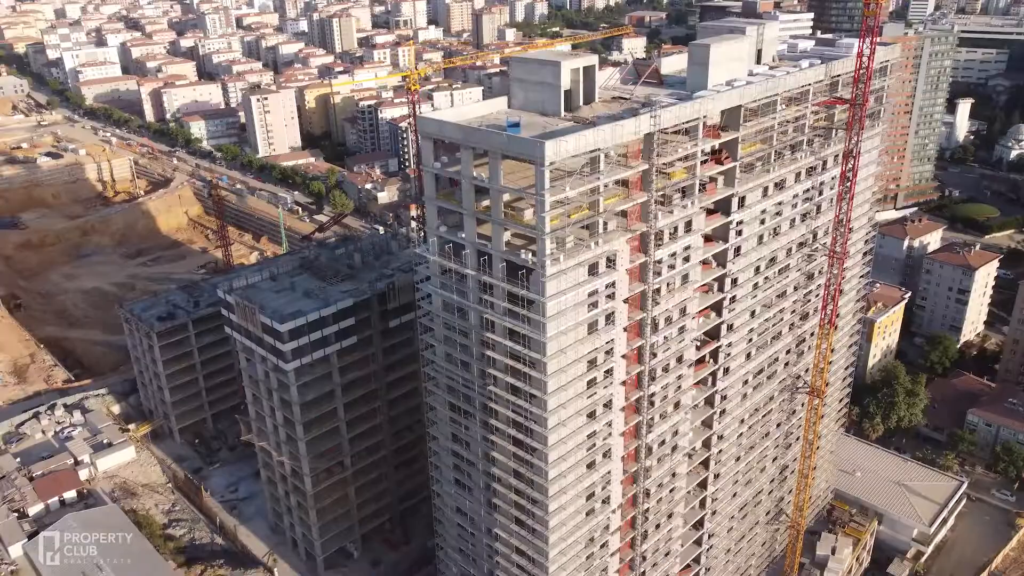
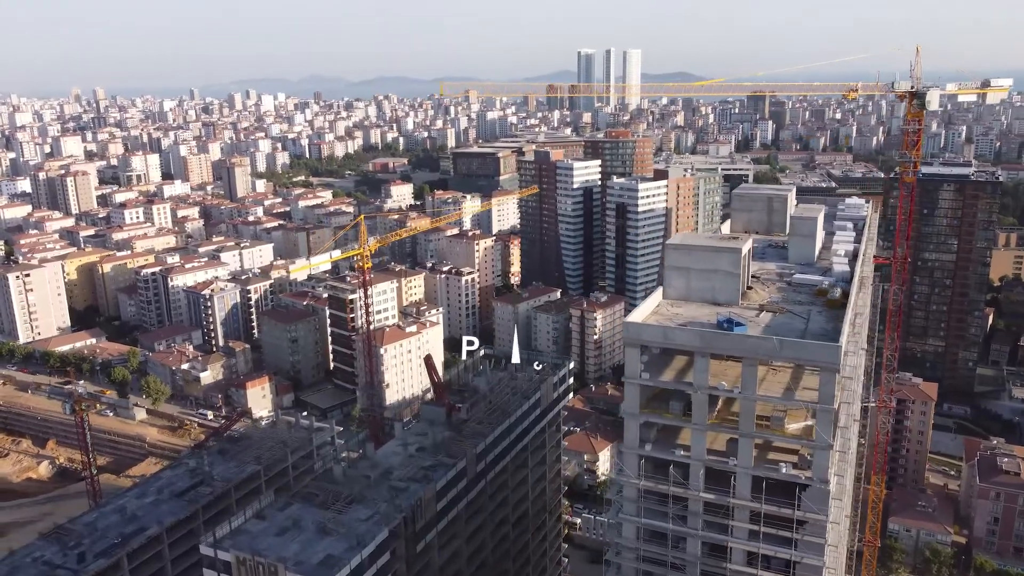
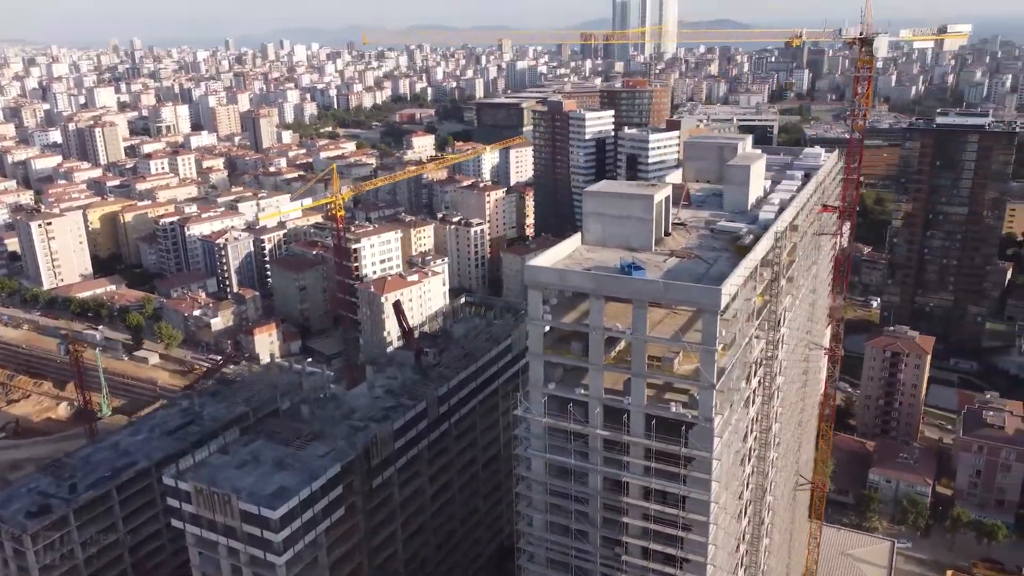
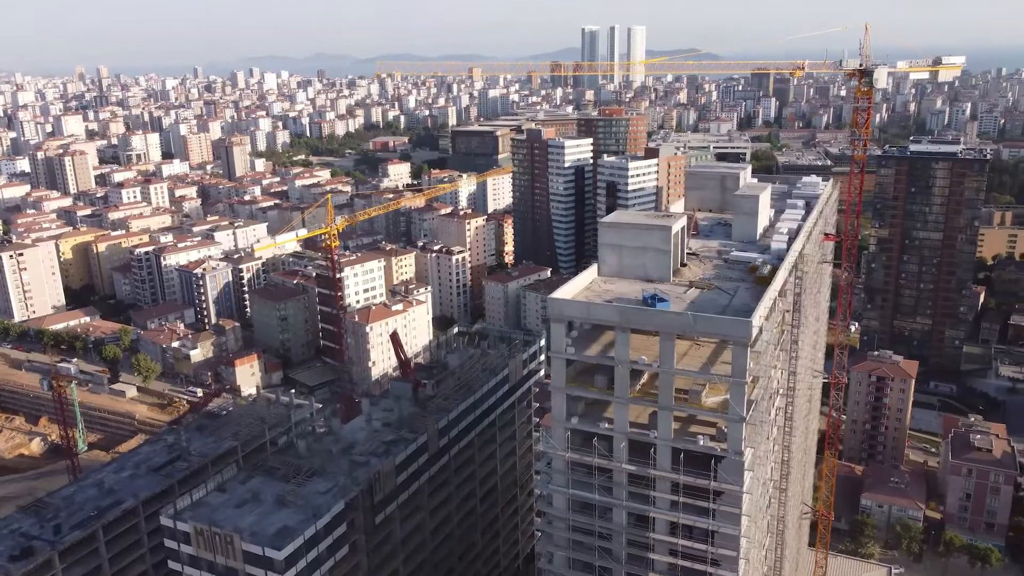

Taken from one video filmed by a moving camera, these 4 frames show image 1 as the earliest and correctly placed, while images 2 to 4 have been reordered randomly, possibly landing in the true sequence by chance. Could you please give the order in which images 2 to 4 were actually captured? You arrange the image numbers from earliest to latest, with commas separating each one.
3, 4, 2
